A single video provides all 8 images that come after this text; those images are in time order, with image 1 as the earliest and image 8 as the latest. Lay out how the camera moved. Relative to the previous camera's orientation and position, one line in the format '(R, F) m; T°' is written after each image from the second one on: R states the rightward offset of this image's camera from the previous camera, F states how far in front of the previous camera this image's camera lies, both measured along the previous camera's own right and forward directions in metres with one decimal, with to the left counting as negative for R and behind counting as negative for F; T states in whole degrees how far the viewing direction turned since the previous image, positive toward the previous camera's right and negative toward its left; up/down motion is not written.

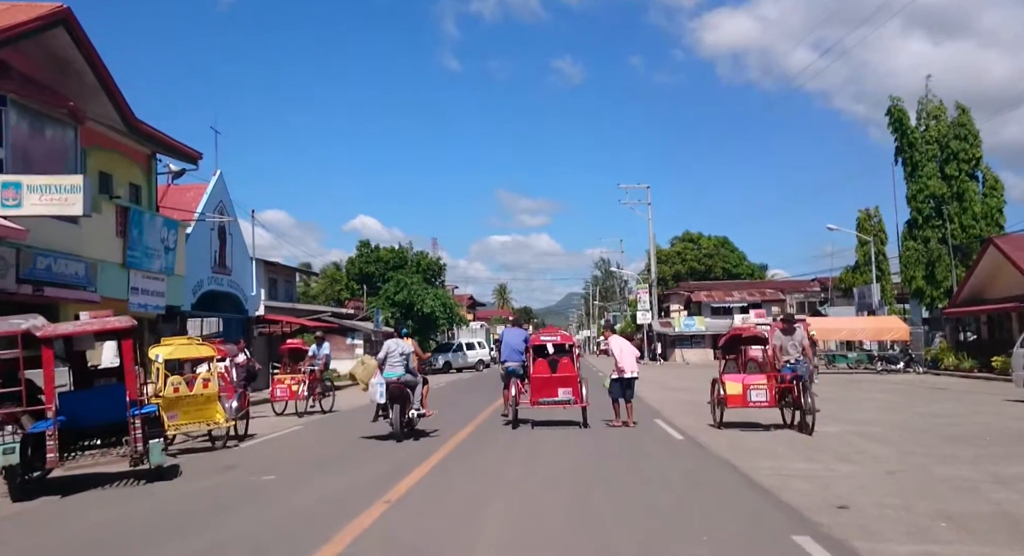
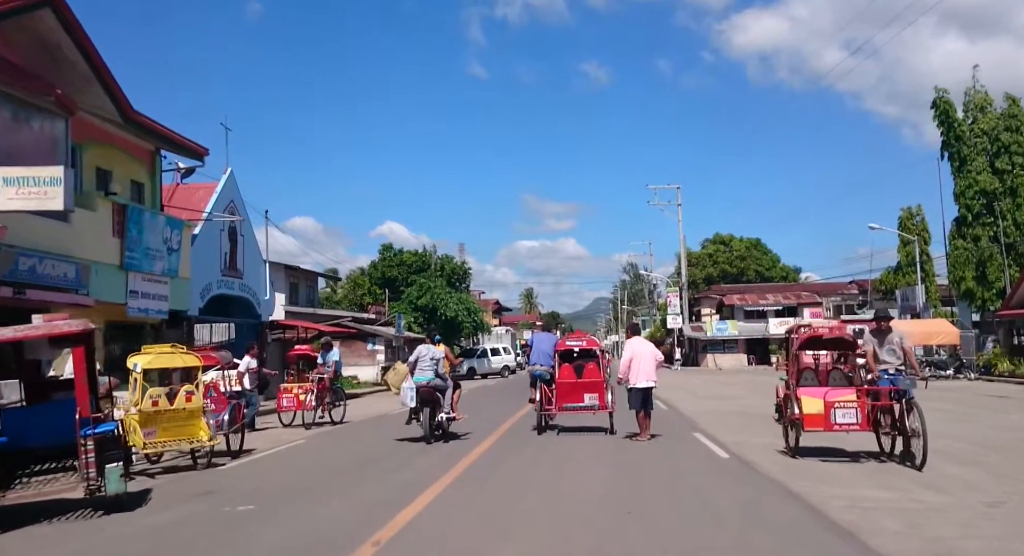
(+0.1, +1.4) m; -2°
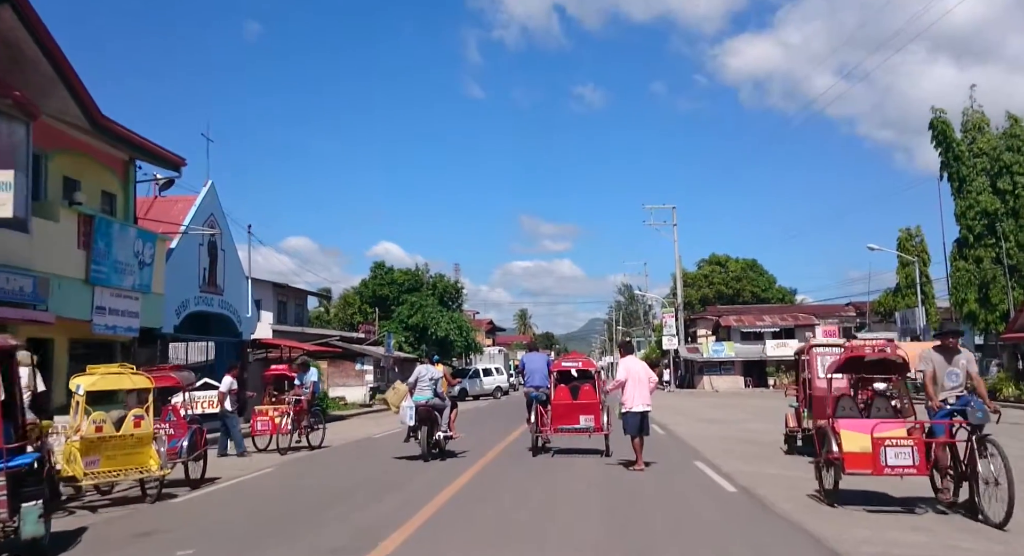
(+0.1, +0.9) m; 0°
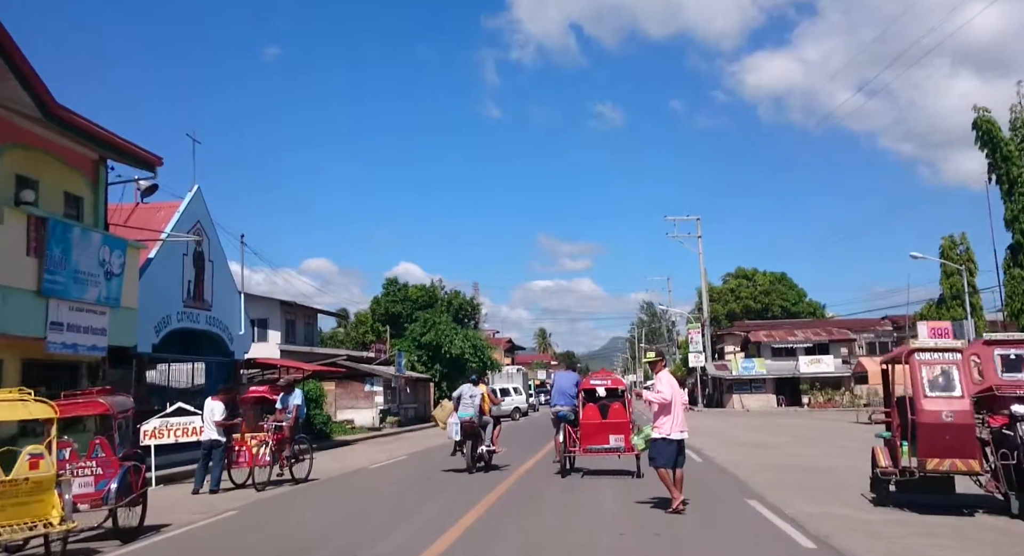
(+0.1, +2.2) m; -2°
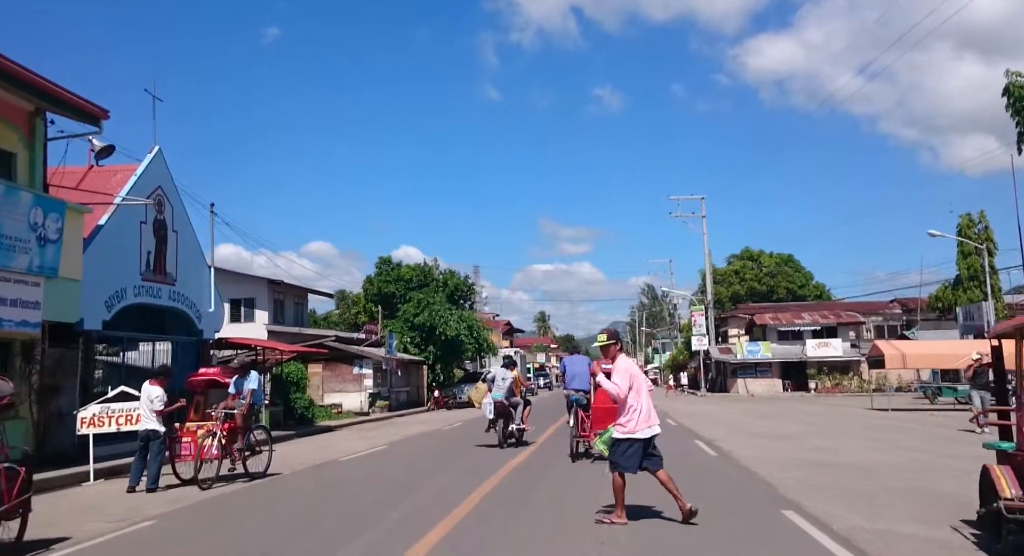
(+0.2, +1.9) m; 0°
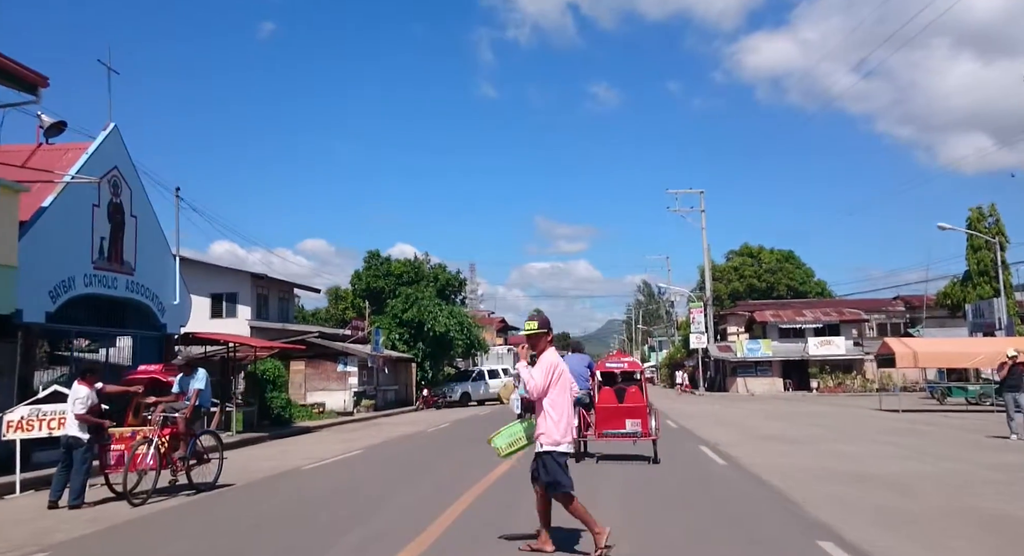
(+0.2, +1.5) m; 0°
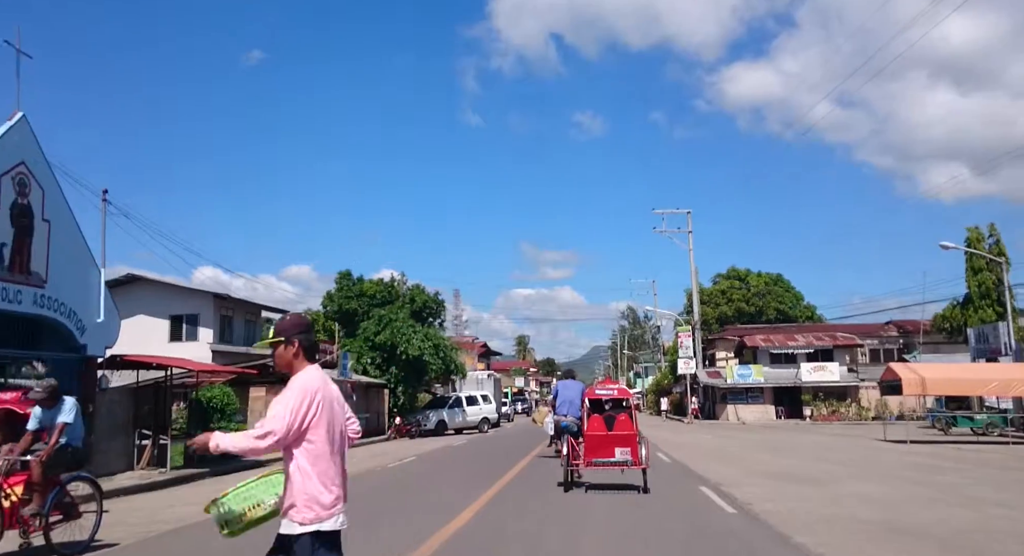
(+0.3, +2.2) m; +1°
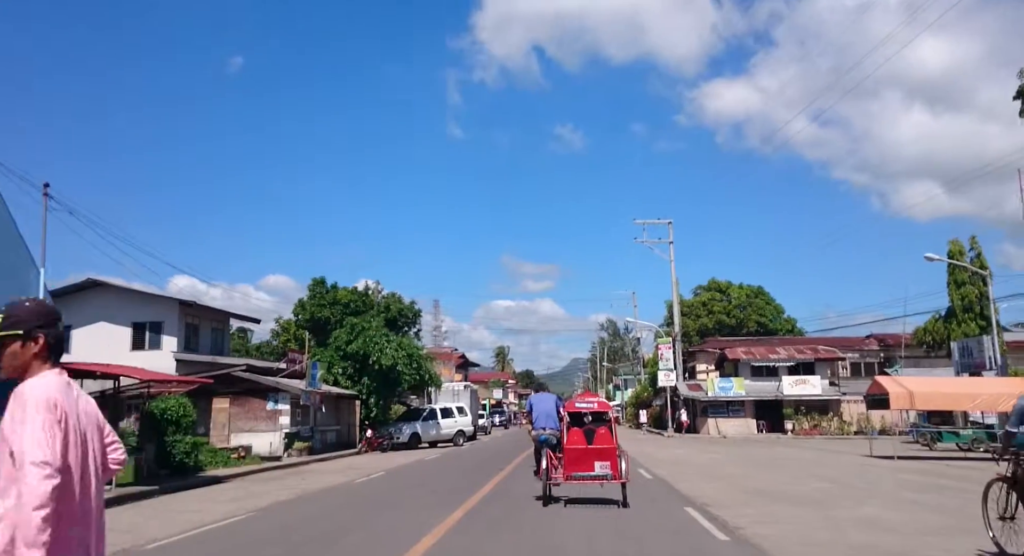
(+0.1, +1.0) m; +1°
